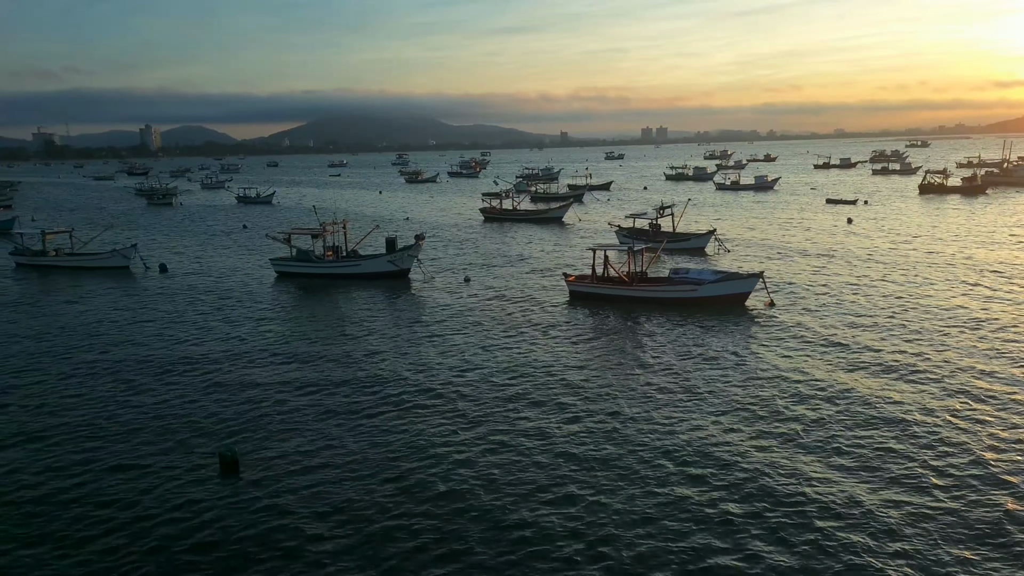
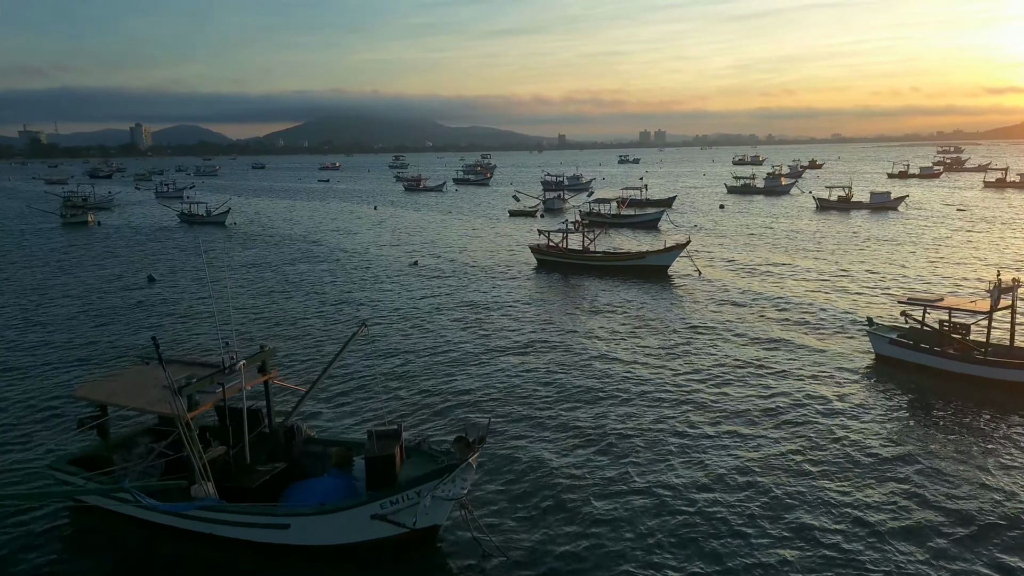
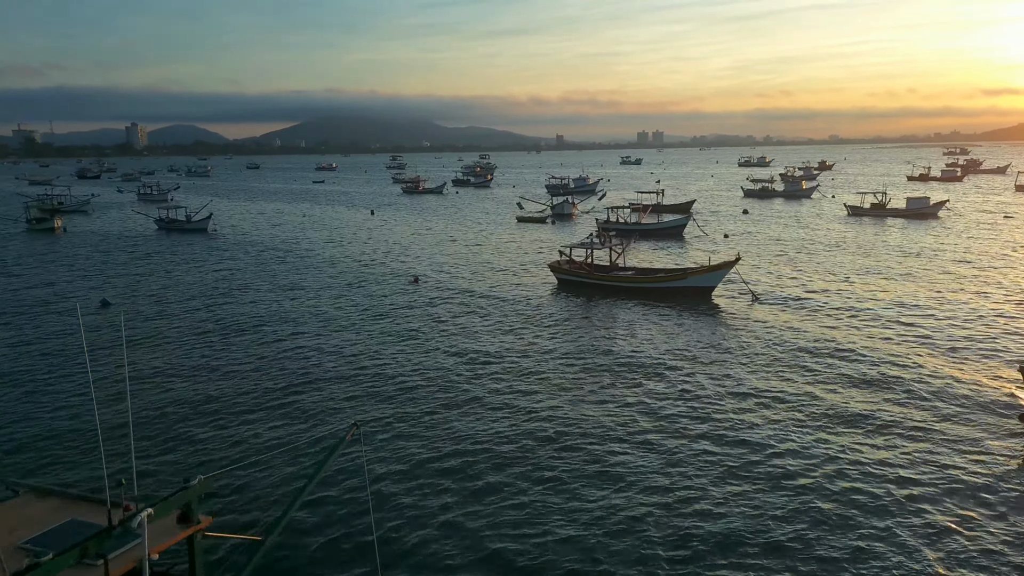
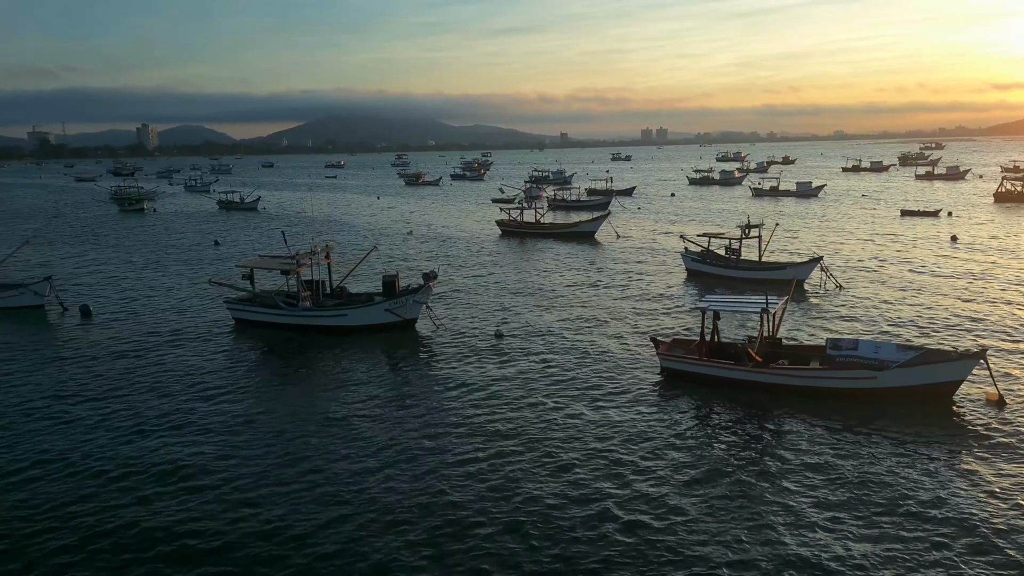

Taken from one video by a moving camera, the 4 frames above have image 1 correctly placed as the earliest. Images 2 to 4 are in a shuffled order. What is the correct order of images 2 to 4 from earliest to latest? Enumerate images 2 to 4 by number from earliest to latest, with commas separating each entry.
4, 2, 3
